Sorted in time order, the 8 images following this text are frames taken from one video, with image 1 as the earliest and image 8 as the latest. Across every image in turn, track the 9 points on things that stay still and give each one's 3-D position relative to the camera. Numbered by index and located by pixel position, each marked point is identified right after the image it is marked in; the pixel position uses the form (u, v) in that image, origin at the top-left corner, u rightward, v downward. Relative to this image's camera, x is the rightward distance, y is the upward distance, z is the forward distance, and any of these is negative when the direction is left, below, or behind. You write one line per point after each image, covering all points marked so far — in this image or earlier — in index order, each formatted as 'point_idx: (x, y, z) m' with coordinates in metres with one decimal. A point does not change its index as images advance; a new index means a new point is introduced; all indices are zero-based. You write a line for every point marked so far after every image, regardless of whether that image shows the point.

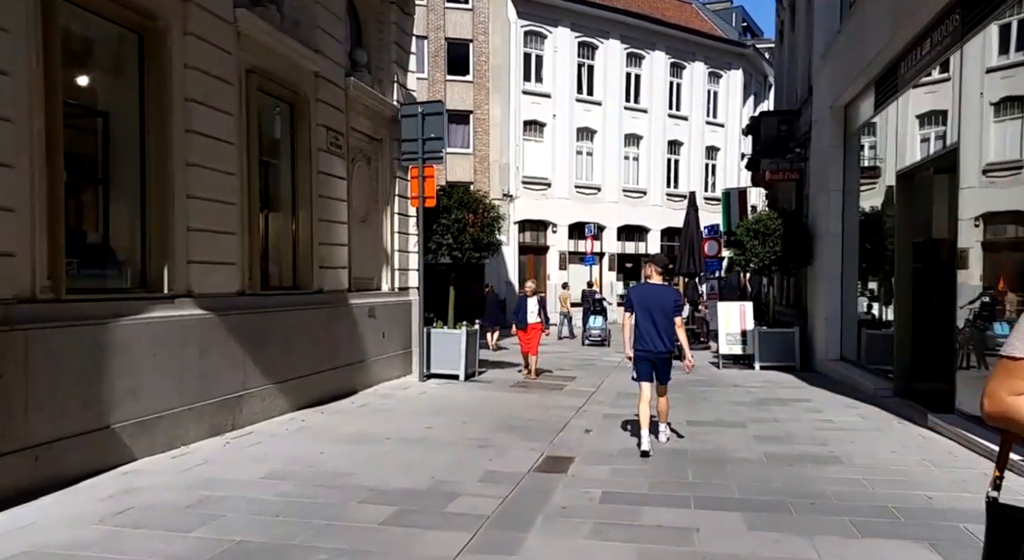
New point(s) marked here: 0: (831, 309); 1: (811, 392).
0: (+5.9, -0.6, +12.1) m
1: (+4.3, -1.6, +9.5) m
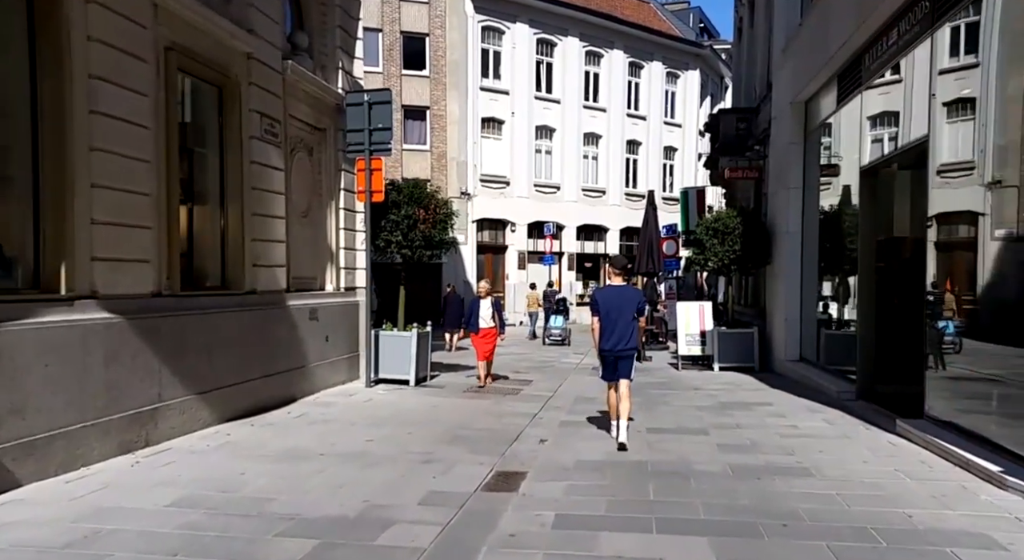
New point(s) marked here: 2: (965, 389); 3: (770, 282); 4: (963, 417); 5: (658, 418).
0: (+5.1, -0.5, +11.9) m
1: (+3.6, -1.6, +9.2) m
2: (+4.4, -1.1, +6.6) m
3: (+5.1, -0.1, +13.3) m
4: (+4.4, -1.4, +6.6) m
5: (+1.8, -1.6, +7.9) m
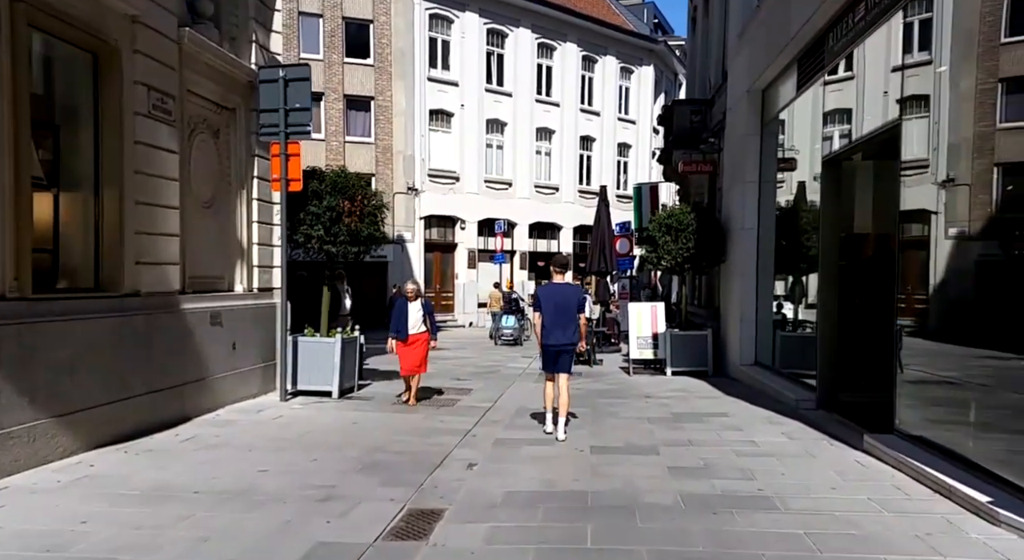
0: (+4.0, -0.5, +11.3) m
1: (+2.8, -1.6, +8.5) m
2: (+3.8, -1.1, +5.9) m
3: (+4.0, 0.0, +12.7) m
4: (+3.7, -1.4, +6.0) m
5: (+1.0, -1.6, +7.1) m
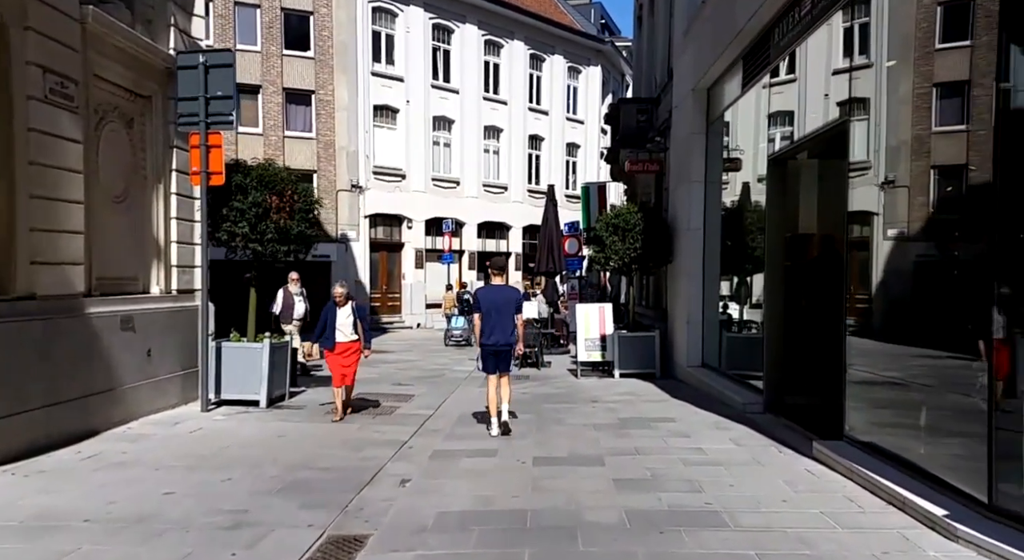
0: (+3.1, -0.5, +11.2) m
1: (+2.0, -1.6, +8.3) m
2: (+3.2, -1.1, +5.8) m
3: (+3.0, -0.1, +12.5) m
4: (+3.2, -1.4, +5.9) m
5: (+0.4, -1.6, +6.7) m
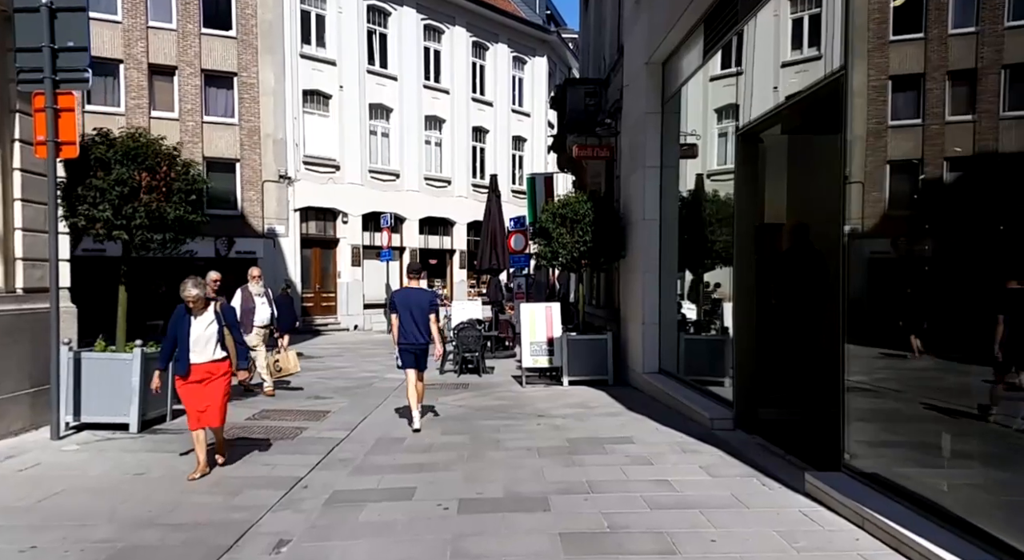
0: (+2.1, -0.5, +10.1) m
1: (+1.3, -1.6, +7.1) m
2: (+2.7, -1.0, +4.8) m
3: (+1.9, 0.0, +11.4) m
4: (+2.6, -1.3, +4.8) m
5: (-0.2, -1.6, +5.4) m
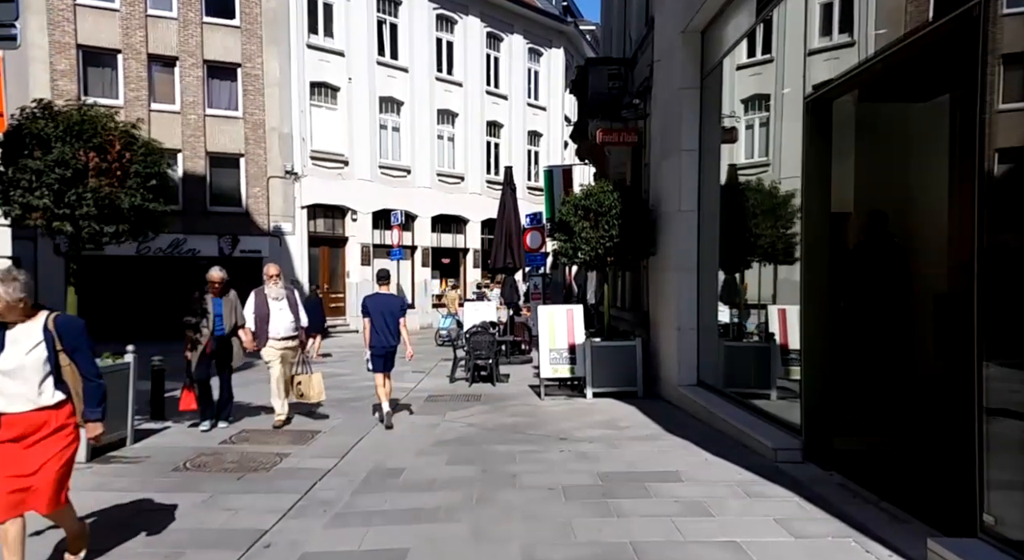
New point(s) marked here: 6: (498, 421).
0: (+2.3, -0.5, +8.9) m
1: (+1.5, -1.6, +5.9) m
2: (+2.8, -1.0, +3.5) m
3: (+2.2, 0.0, +10.2) m
4: (+2.7, -1.3, +3.6) m
5: (-0.1, -1.6, +4.3) m
6: (-0.2, -1.7, +7.9) m
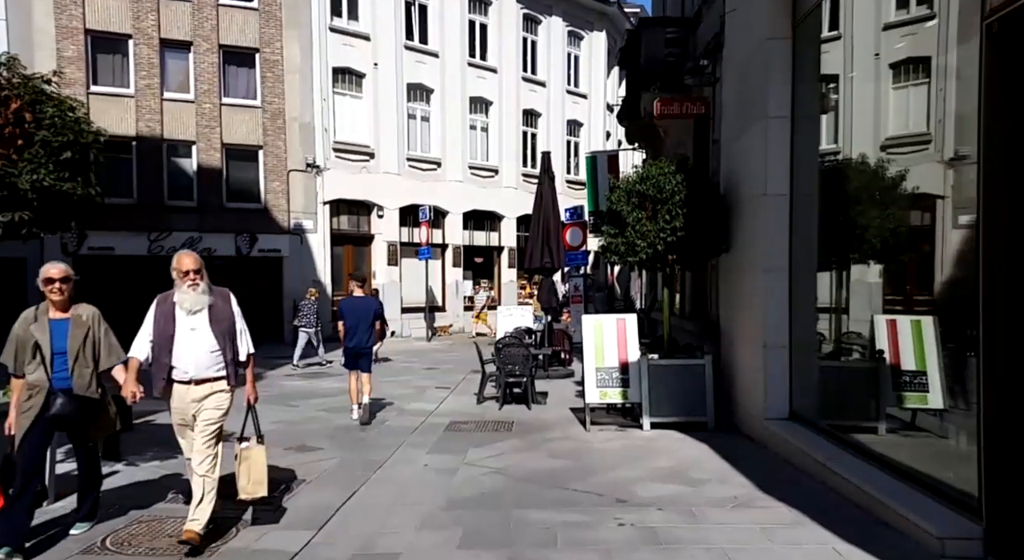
0: (+2.8, -0.5, +7.0) m
1: (+1.7, -1.6, +4.1) m
2: (+2.9, -1.1, +1.6) m
3: (+2.7, 0.0, +8.3) m
4: (+2.9, -1.4, +1.6) m
5: (0.0, -1.6, +2.5) m
6: (+0.2, -1.7, +6.2) m
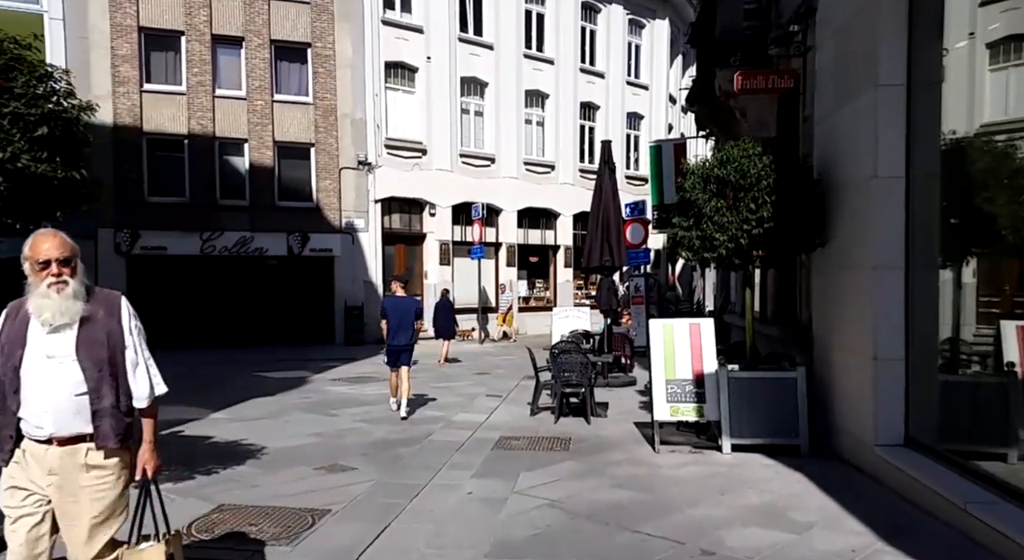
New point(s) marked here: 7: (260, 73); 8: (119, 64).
0: (+3.3, -0.5, +5.8) m
1: (+2.0, -1.6, +3.0) m
2: (+2.9, -1.1, +0.4) m
3: (+3.3, 0.0, +7.2) m
4: (+2.9, -1.3, +0.5) m
5: (+0.2, -1.6, +1.6) m
6: (+0.6, -1.7, +5.2) m
7: (-7.1, +5.8, +18.7) m
8: (-10.5, +5.7, +17.7) m
